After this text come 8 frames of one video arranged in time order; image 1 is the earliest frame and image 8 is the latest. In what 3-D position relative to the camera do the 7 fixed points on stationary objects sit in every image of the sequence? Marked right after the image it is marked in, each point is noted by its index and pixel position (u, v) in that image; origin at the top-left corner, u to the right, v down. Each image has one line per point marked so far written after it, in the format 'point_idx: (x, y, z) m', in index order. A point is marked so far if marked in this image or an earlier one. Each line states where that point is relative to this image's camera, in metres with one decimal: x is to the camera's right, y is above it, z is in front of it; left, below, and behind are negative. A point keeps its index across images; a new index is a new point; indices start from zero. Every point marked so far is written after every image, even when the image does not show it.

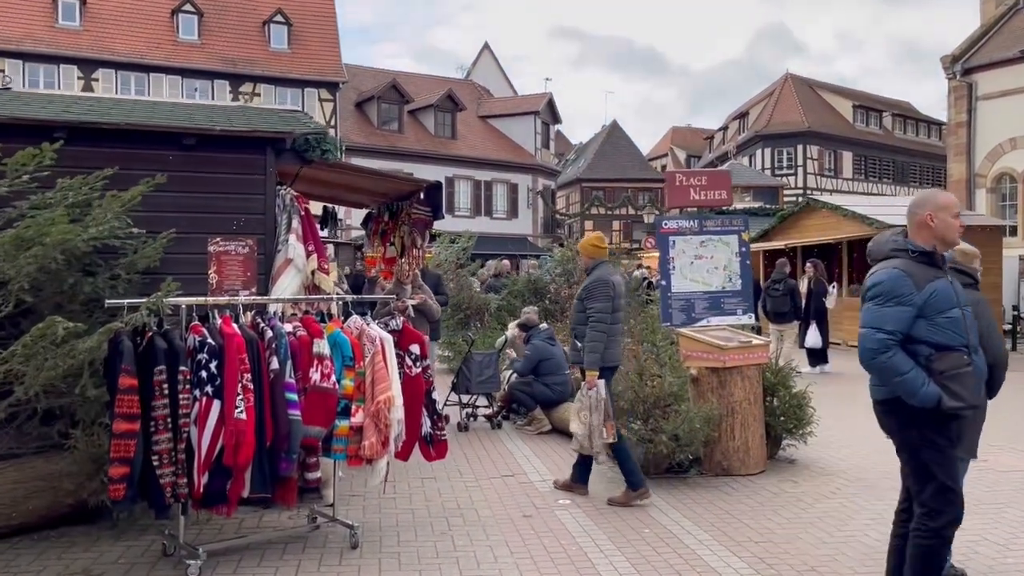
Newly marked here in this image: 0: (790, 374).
0: (+2.6, -0.8, +7.9) m
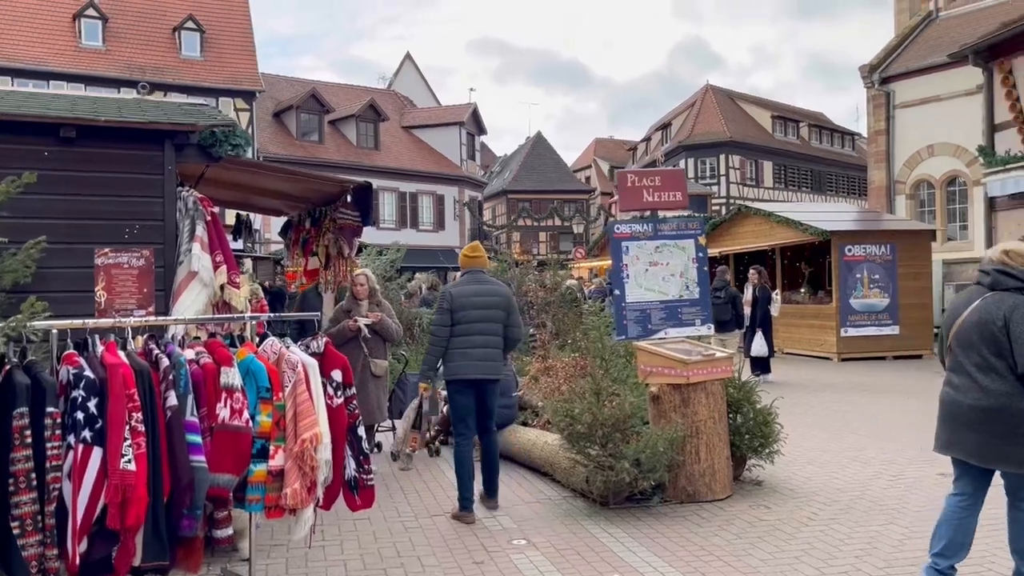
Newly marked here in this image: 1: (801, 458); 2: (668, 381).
0: (+2.1, -0.9, +7.3) m
1: (+2.8, -1.7, +8.2) m
2: (+1.2, -0.7, +6.8) m
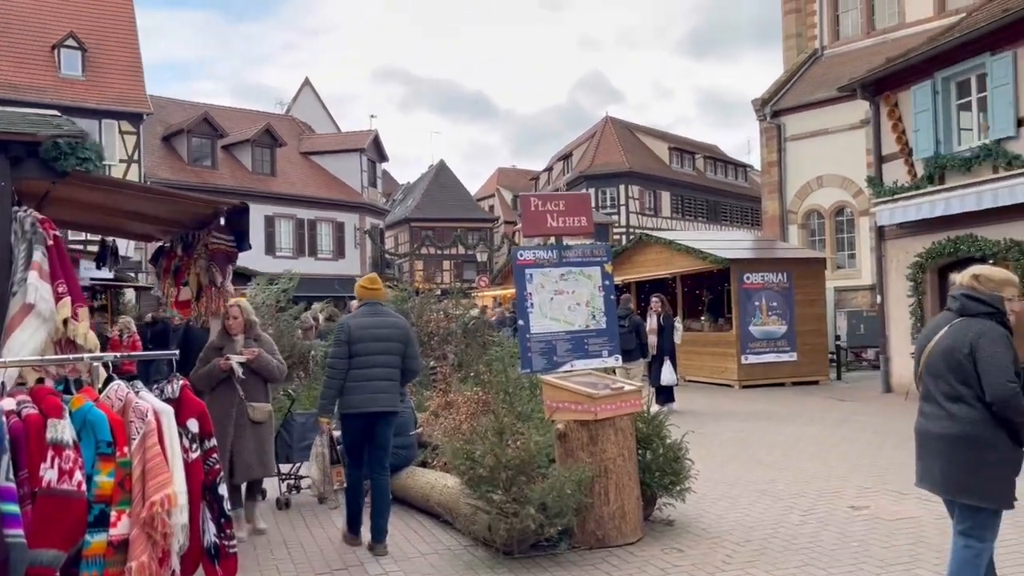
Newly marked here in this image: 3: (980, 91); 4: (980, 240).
0: (+1.2, -1.1, +6.9) m
1: (+1.8, -1.9, +7.9) m
2: (+0.5, -1.0, +6.4) m
3: (+8.0, +3.4, +14.5) m
4: (+7.6, +0.8, +13.8) m
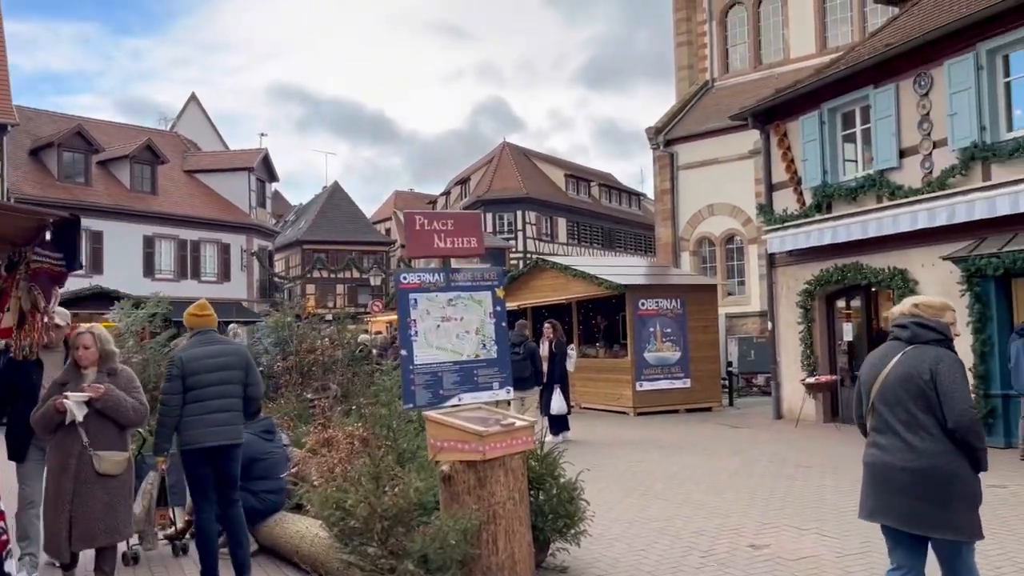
0: (+0.3, -1.3, +6.4) m
1: (+0.8, -2.2, +7.4) m
2: (-0.3, -1.2, +5.7) m
3: (+6.2, +2.9, +14.8) m
4: (+5.8, +0.3, +14.0) m
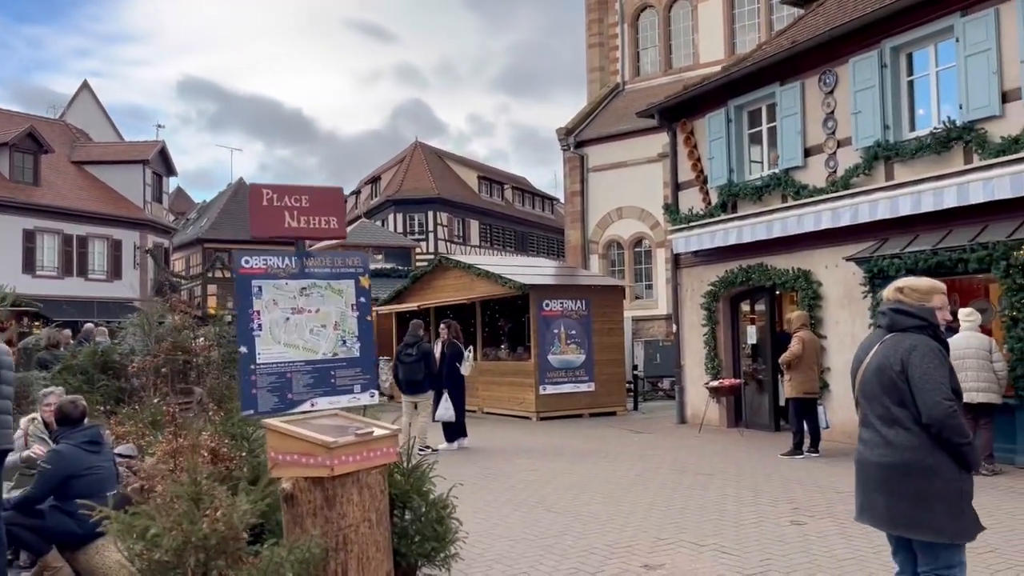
0: (-0.6, -1.2, +5.6) m
1: (-0.2, -2.1, +6.6) m
2: (-1.2, -1.1, +4.9) m
3: (+4.4, +2.9, +14.6) m
4: (+4.2, +0.3, +13.7) m
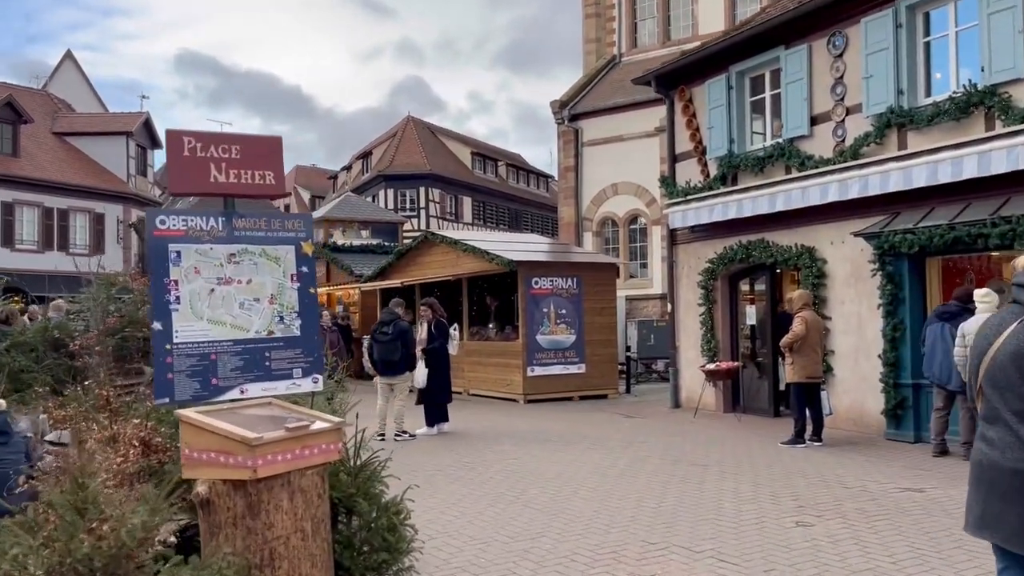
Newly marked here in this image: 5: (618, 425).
0: (-0.8, -1.1, +4.8) m
1: (-0.4, -1.9, +5.8) m
2: (-1.4, -0.9, +4.0) m
3: (+4.2, +3.2, +13.7) m
4: (+3.9, +0.6, +12.9) m
5: (+1.6, -2.1, +13.1) m
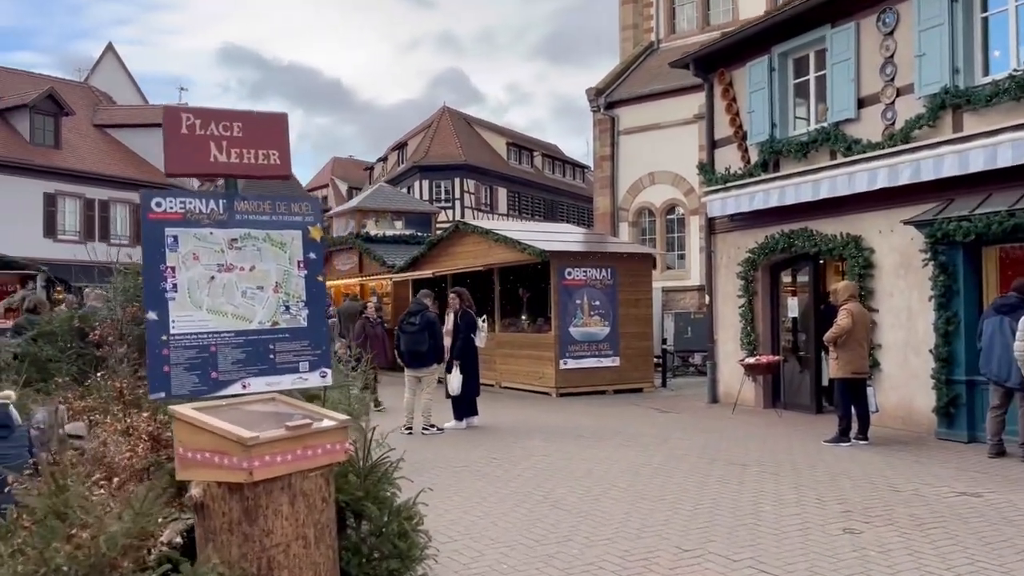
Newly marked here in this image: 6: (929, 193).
0: (-0.7, -1.0, +4.5) m
1: (-0.3, -1.8, +5.5) m
2: (-1.3, -0.8, +3.7) m
3: (+4.7, +3.4, +13.1) m
4: (+4.4, +0.8, +12.3) m
5: (+2.1, -2.0, +12.6) m
6: (+5.3, +1.2, +10.8) m
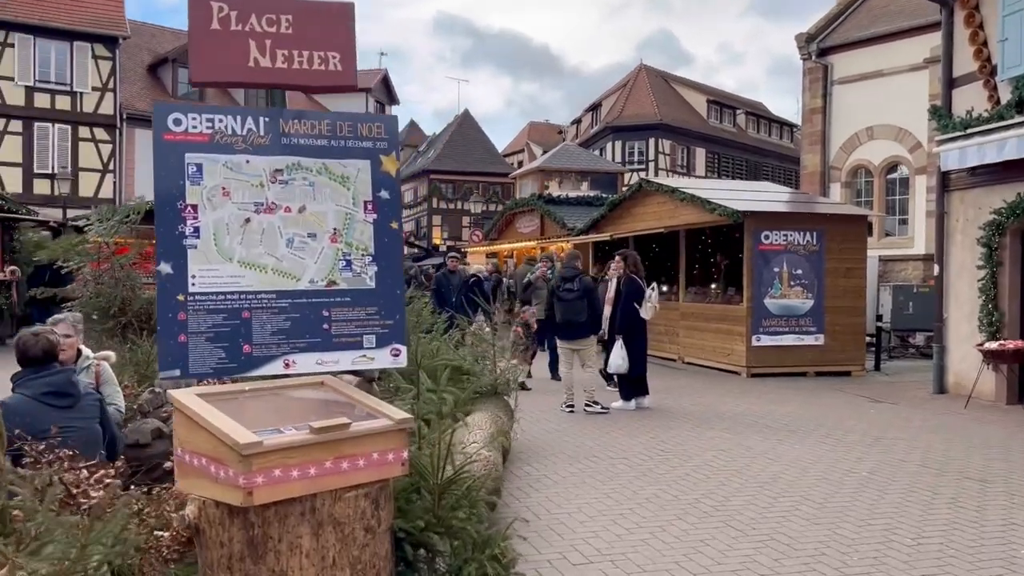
0: (-0.2, -0.8, +3.3) m
1: (+0.4, -1.6, +4.2) m
2: (-0.9, -0.7, +2.7) m
3: (+7.1, +3.7, +10.2) m
4: (+6.6, +1.1, +9.7) m
5: (+4.4, -1.6, +10.6) m
6: (+7.1, +1.5, +7.9) m
